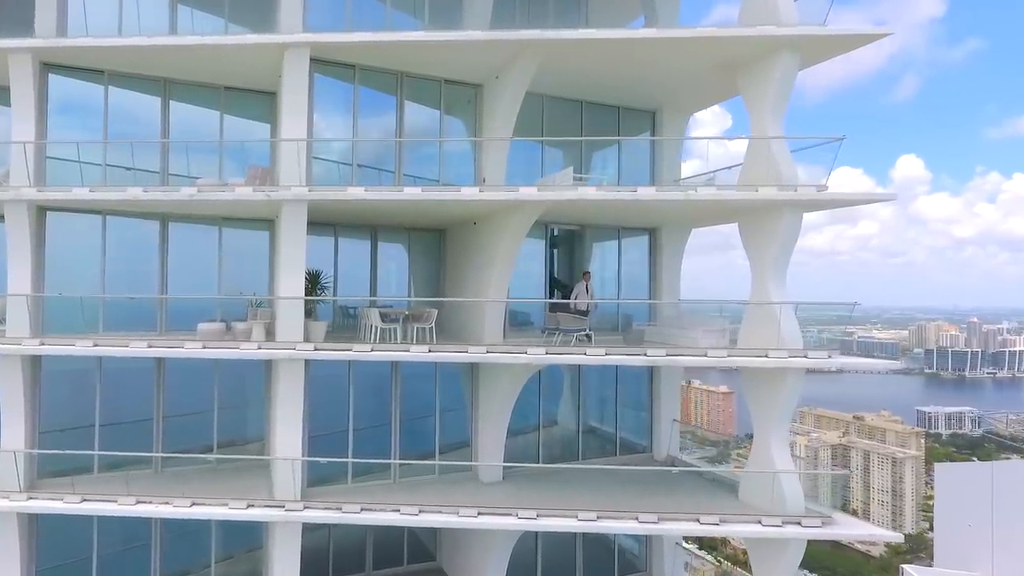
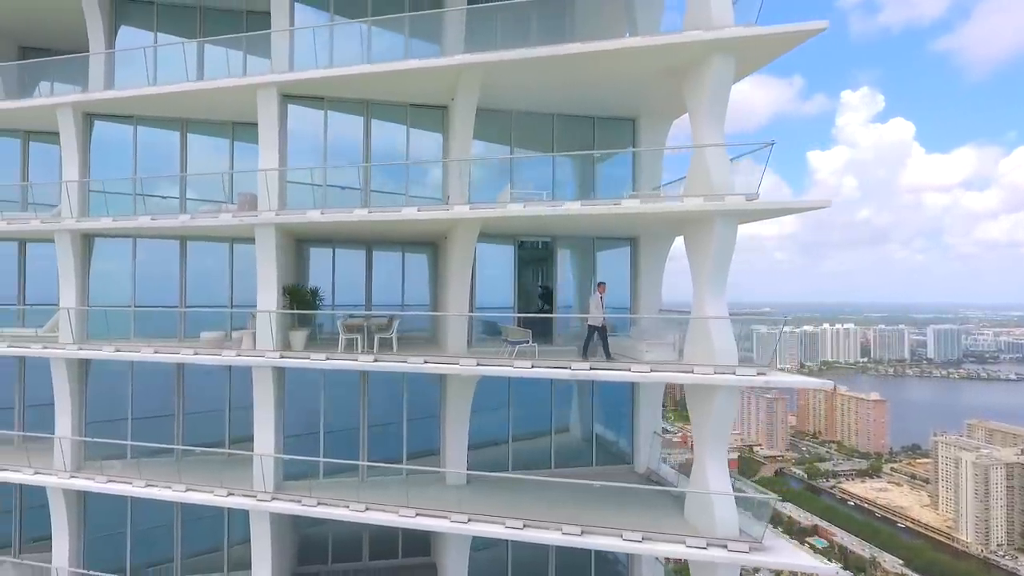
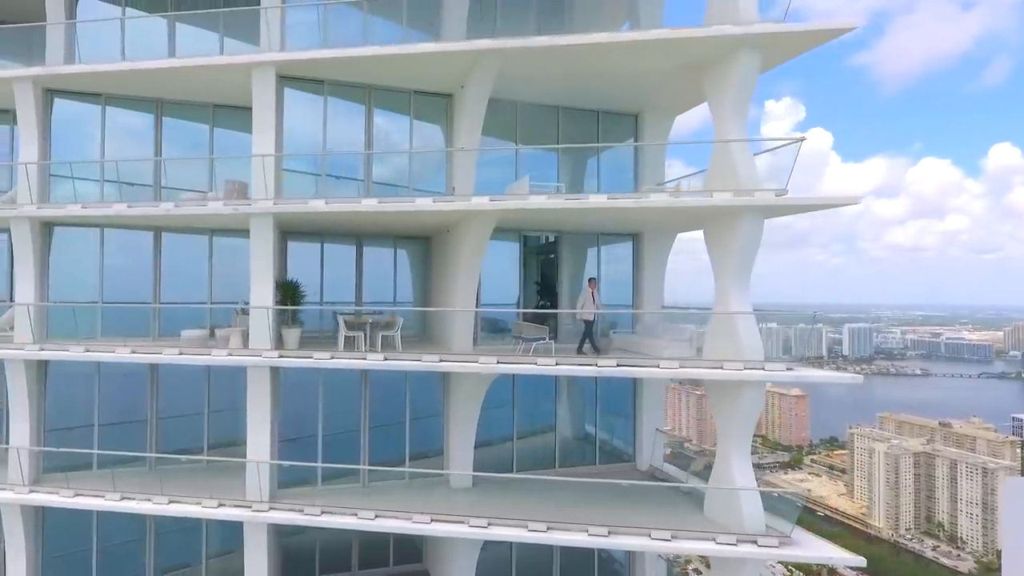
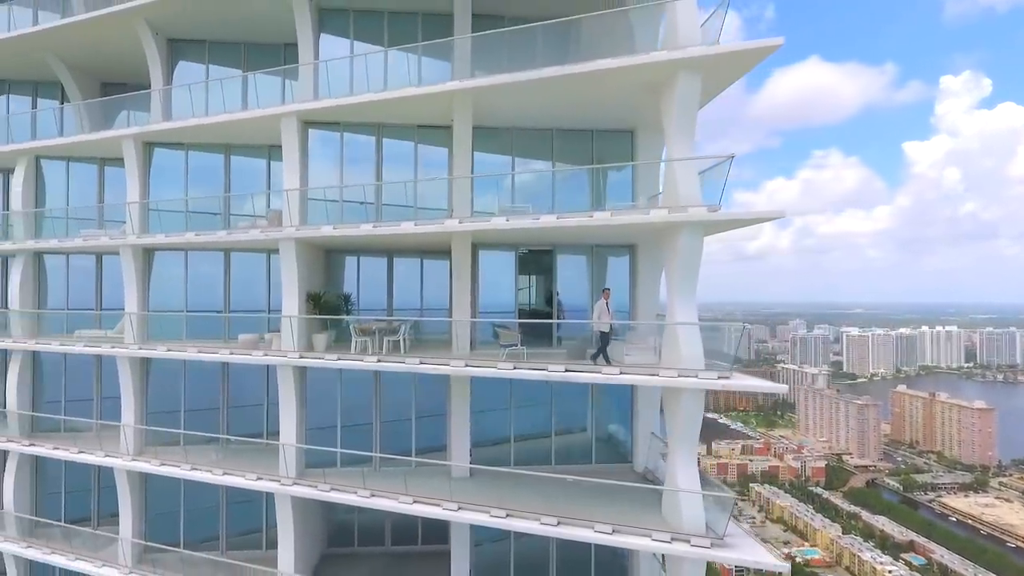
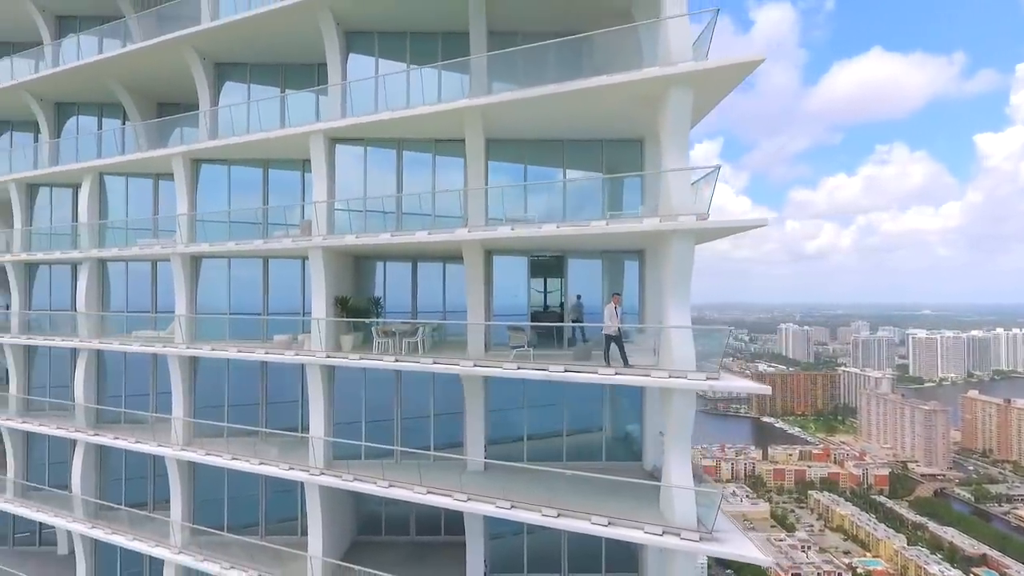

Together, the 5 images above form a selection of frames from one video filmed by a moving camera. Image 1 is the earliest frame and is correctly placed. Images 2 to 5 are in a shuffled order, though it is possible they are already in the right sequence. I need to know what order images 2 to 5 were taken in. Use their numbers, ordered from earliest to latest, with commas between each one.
3, 2, 4, 5
